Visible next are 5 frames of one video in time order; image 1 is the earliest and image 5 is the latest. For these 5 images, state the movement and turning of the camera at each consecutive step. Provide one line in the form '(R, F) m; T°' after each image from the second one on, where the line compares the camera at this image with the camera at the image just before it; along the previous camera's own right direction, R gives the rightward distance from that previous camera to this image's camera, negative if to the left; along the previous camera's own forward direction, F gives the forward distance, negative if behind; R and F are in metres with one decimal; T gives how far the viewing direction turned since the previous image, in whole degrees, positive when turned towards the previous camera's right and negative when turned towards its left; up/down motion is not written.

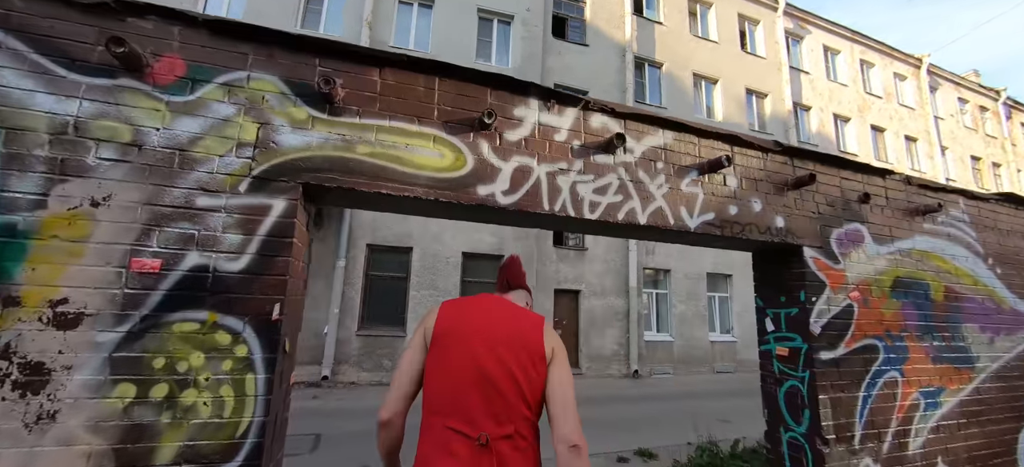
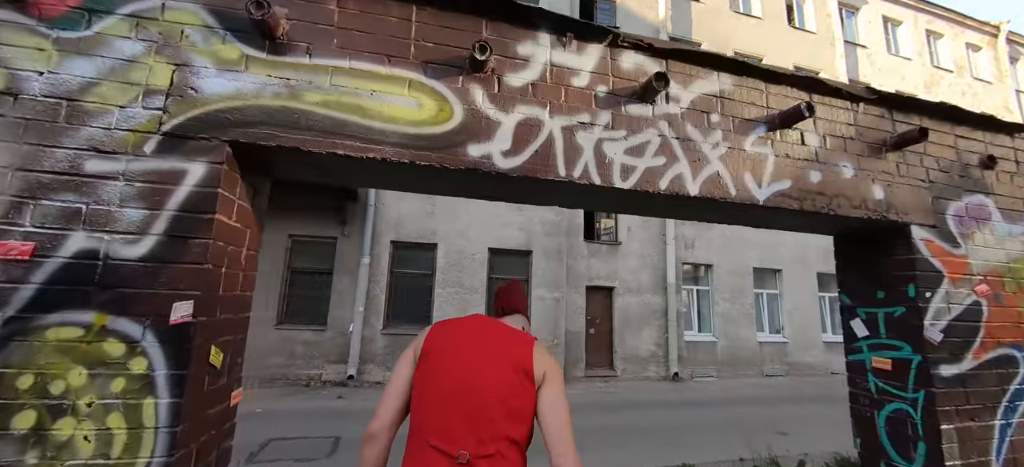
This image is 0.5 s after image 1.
(+0.1, +0.5) m; -5°
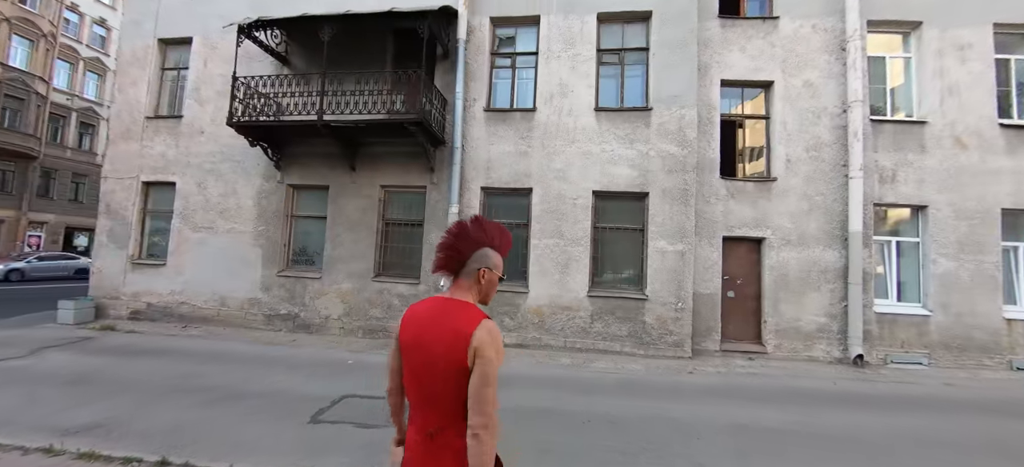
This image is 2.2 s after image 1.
(+0.3, +1.5) m; -17°
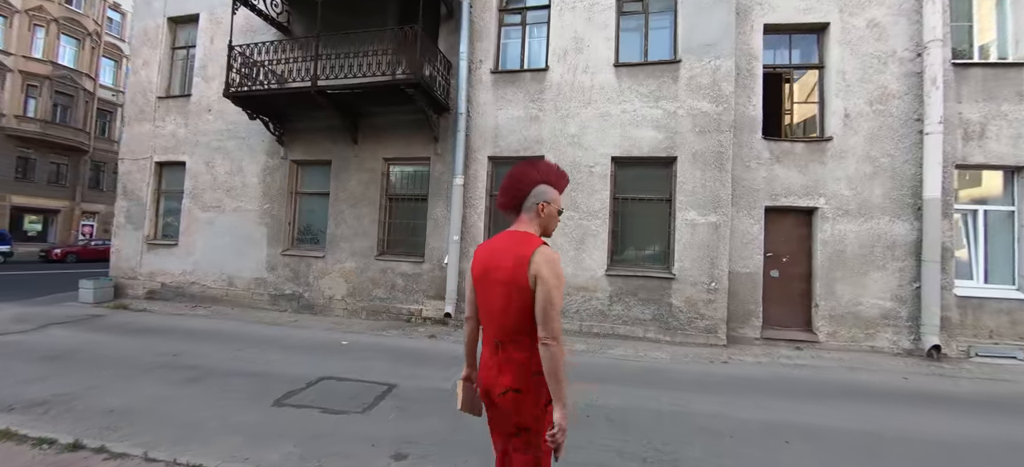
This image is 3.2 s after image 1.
(+0.4, +0.7) m; -5°
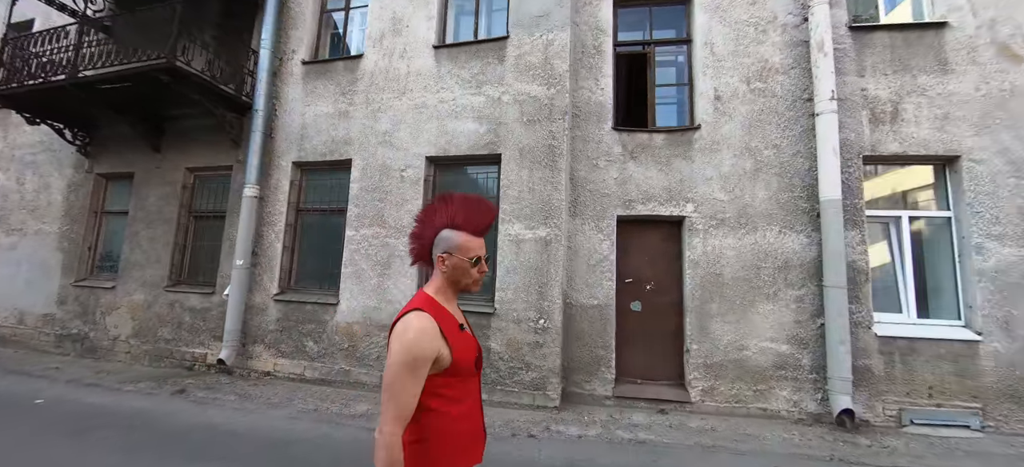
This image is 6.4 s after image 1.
(+3.0, +1.6) m; -2°
